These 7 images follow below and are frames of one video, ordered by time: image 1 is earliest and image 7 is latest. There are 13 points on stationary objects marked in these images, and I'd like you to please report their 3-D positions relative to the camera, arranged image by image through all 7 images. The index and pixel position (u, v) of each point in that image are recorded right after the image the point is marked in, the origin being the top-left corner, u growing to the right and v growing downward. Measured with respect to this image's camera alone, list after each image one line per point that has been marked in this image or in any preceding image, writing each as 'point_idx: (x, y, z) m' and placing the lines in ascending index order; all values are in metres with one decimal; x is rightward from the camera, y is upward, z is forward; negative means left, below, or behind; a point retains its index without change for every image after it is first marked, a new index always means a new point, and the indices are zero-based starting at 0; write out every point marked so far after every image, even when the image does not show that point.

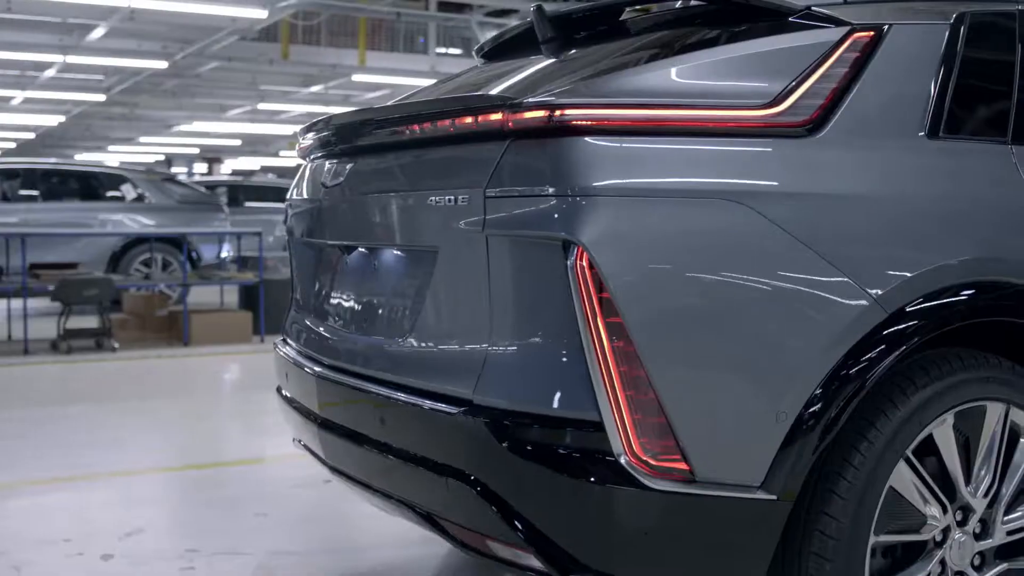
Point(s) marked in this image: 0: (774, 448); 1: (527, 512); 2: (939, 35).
0: (+0.5, -0.3, +2.0) m
1: (+0.1, -0.4, +2.0) m
2: (+0.9, +0.5, +2.4) m
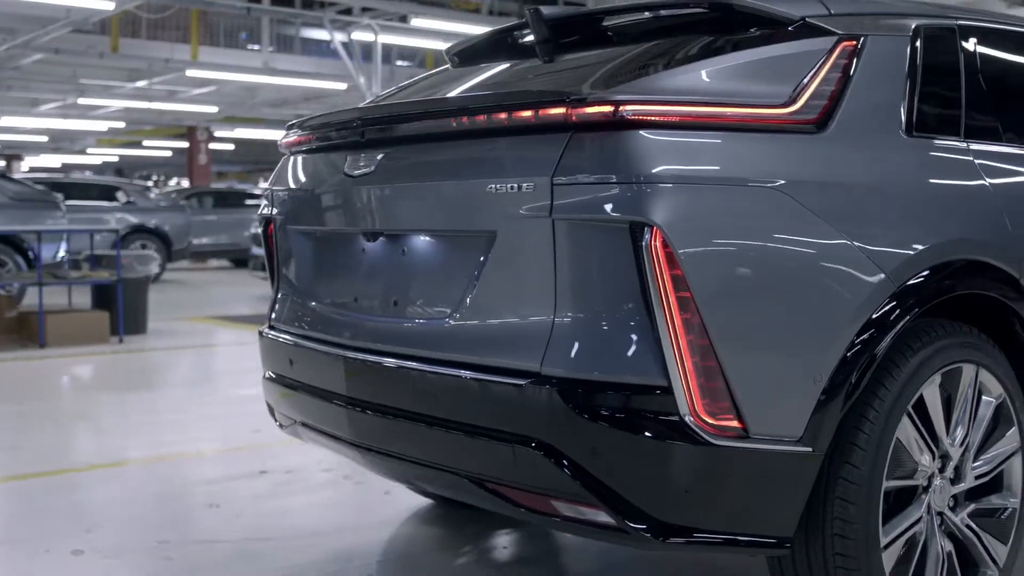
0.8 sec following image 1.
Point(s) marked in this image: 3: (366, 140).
0: (+0.6, -0.2, +2.3) m
1: (+0.2, -0.3, +2.2) m
2: (+0.9, +0.5, +2.7) m
3: (-0.3, +0.3, +2.7) m
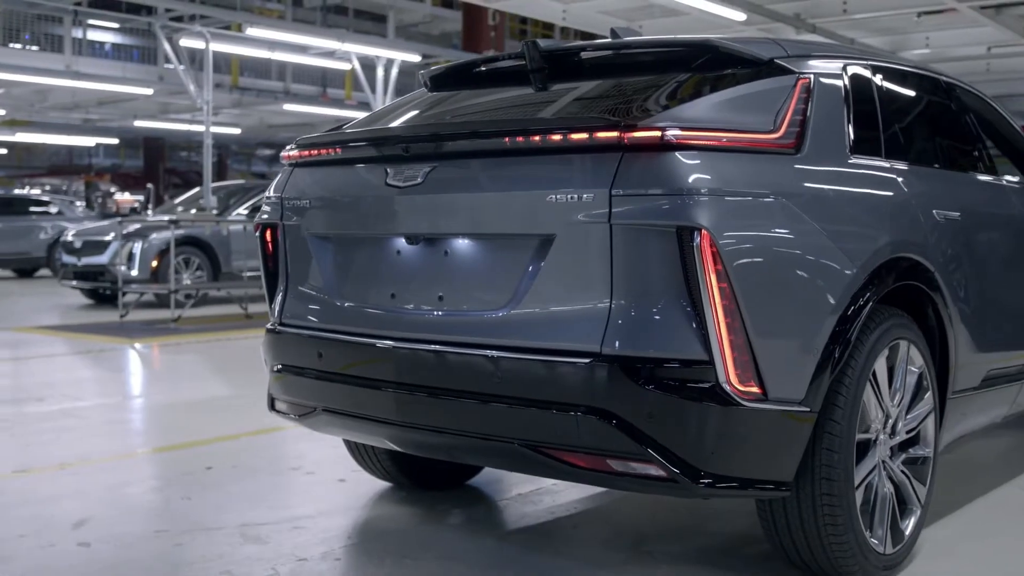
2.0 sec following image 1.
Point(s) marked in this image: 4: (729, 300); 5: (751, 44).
0: (+0.7, -0.2, +2.8) m
1: (+0.3, -0.3, +2.6) m
2: (+0.9, +0.6, +3.3) m
3: (-0.2, +0.3, +3.1) m
4: (+0.5, 0.0, +2.6) m
5: (+0.7, +0.7, +3.2) m
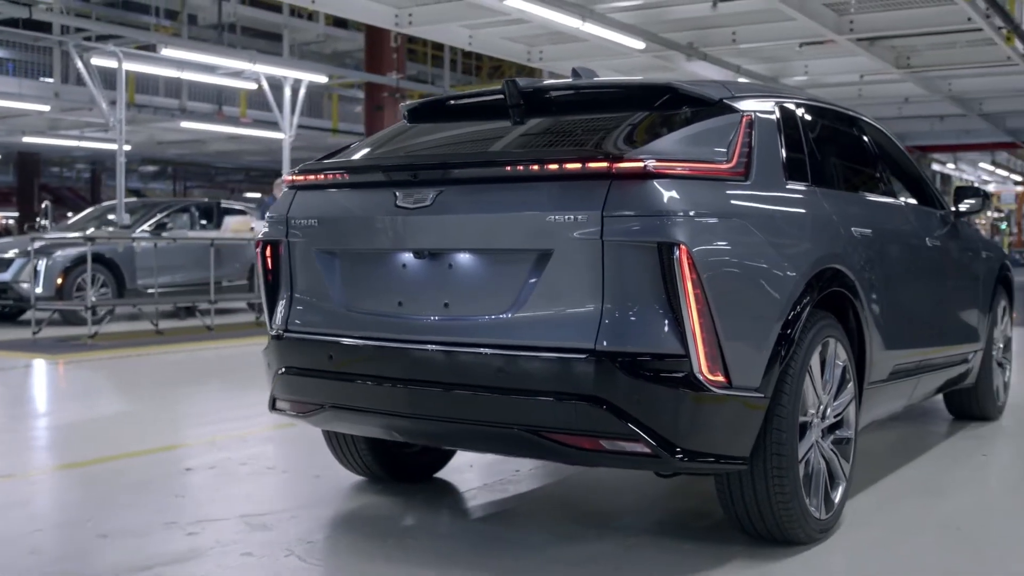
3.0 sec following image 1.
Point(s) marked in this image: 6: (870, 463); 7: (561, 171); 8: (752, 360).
0: (+0.7, -0.2, +3.3) m
1: (+0.3, -0.3, +3.1) m
2: (+0.9, +0.5, +3.8) m
3: (-0.3, +0.3, +3.5) m
4: (+0.5, 0.0, +3.1) m
5: (+0.6, +0.6, +3.7) m
6: (+1.6, -0.8, +5.2) m
7: (+0.1, +0.3, +3.2) m
8: (+0.7, -0.2, +3.3) m
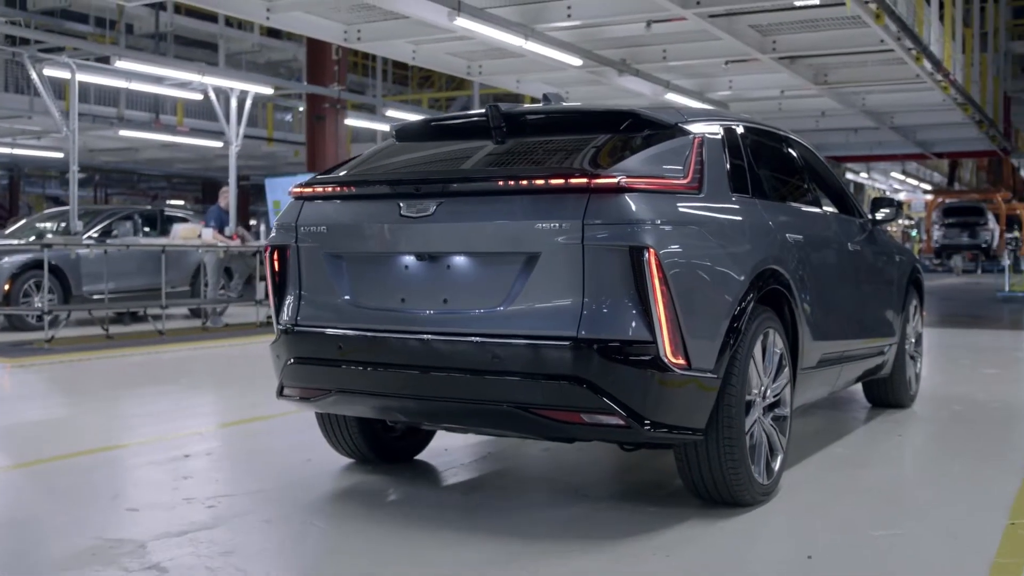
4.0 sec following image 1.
0: (+0.7, -0.2, +3.9) m
1: (+0.3, -0.3, +3.6) m
2: (+0.8, +0.6, +4.4) m
3: (-0.3, +0.3, +4.0) m
4: (+0.5, 0.0, +3.7) m
5: (+0.5, +0.6, +4.3) m
6: (+1.4, -0.8, +5.9) m
7: (+0.1, +0.3, +3.8) m
8: (+0.6, -0.2, +3.9) m
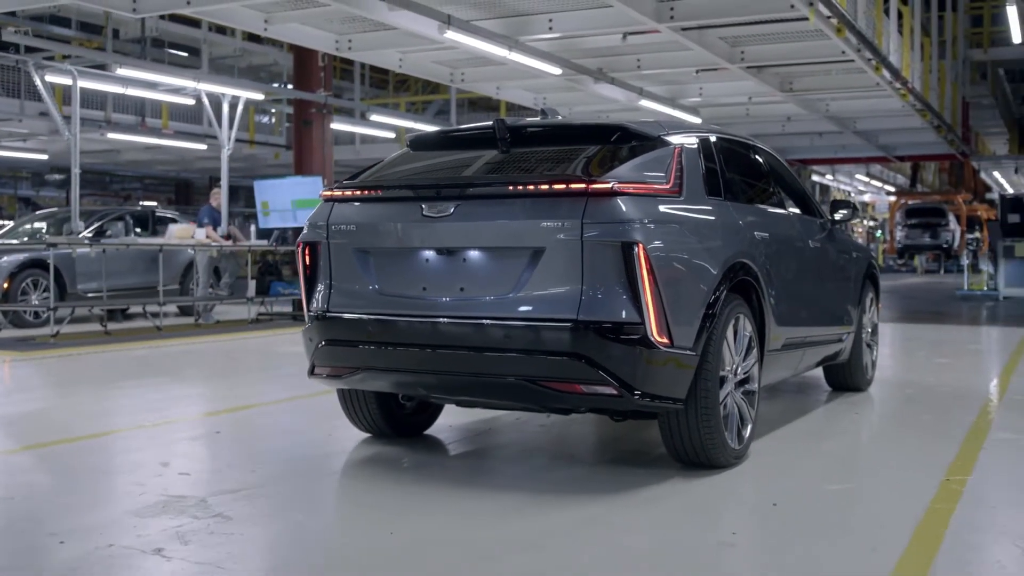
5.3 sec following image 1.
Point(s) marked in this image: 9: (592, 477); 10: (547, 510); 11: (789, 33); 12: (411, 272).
0: (+0.7, -0.2, +4.5) m
1: (+0.4, -0.3, +4.3) m
2: (+0.8, +0.6, +5.1) m
3: (-0.3, +0.4, +4.6) m
4: (+0.5, 0.0, +4.3) m
5: (+0.6, +0.7, +4.9) m
6: (+1.4, -0.7, +6.5) m
7: (+0.1, +0.4, +4.4) m
8: (+0.7, -0.1, +4.5) m
9: (+0.3, -0.8, +4.8) m
10: (+0.1, -0.8, +4.3) m
11: (+2.7, +2.5, +11.5) m
12: (-0.4, +0.1, +4.7) m
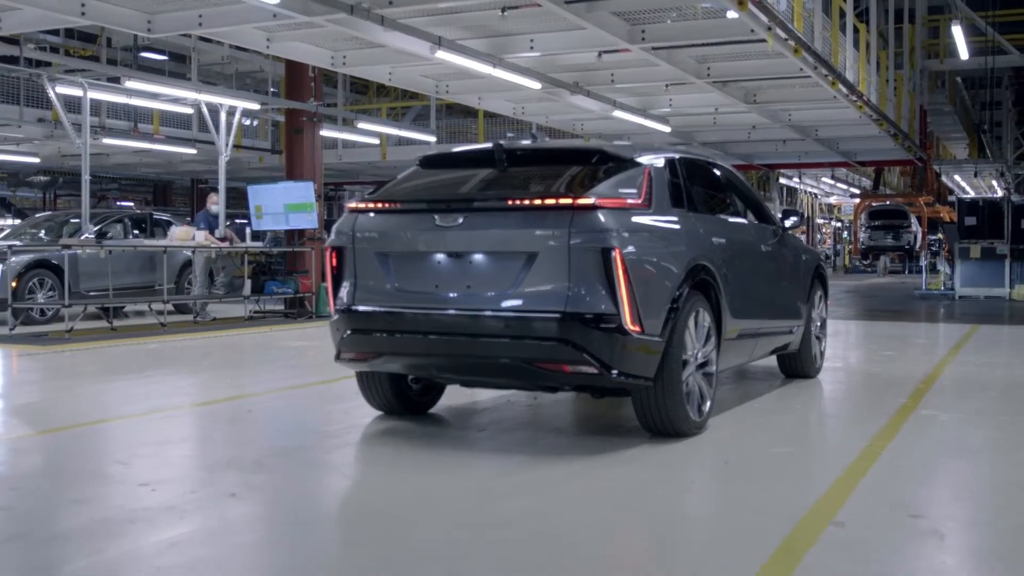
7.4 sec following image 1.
0: (+0.7, -0.2, +5.4) m
1: (+0.3, -0.3, +5.2) m
2: (+0.8, +0.6, +6.0) m
3: (-0.3, +0.4, +5.5) m
4: (+0.5, 0.0, +5.2) m
5: (+0.5, +0.7, +5.8) m
6: (+1.3, -0.7, +7.4) m
7: (+0.1, +0.4, +5.3) m
8: (+0.7, -0.1, +5.4) m
9: (+0.3, -0.8, +5.7) m
10: (+0.1, -0.8, +5.2) m
11: (+2.5, +2.5, +12.5) m
12: (-0.4, +0.1, +5.5) m
